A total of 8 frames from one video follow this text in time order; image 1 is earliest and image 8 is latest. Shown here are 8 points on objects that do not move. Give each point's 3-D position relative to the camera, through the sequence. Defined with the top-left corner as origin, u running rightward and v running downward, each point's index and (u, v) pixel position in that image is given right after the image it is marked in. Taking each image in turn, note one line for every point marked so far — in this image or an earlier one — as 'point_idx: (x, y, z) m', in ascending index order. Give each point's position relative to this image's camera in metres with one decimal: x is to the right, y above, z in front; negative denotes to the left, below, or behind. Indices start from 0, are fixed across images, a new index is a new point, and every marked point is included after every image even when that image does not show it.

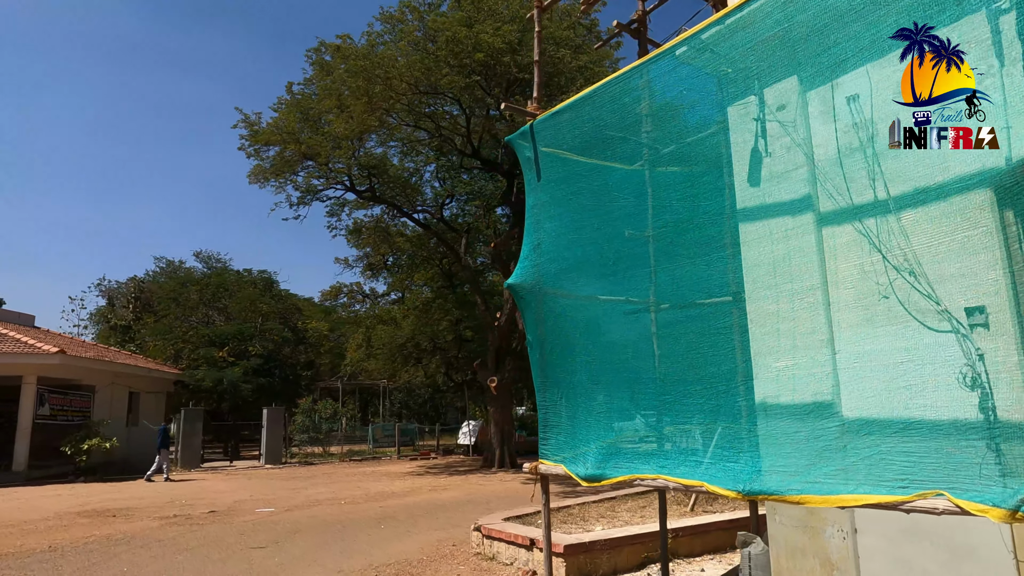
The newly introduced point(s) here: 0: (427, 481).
0: (-1.9, -4.4, +15.3) m
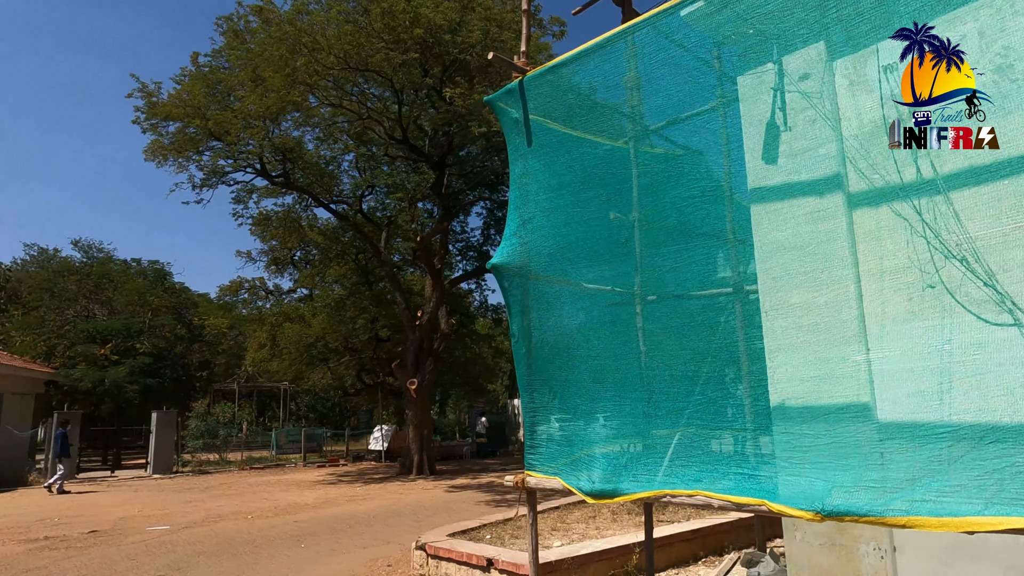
0: (-3.5, -4.2, +14.1) m
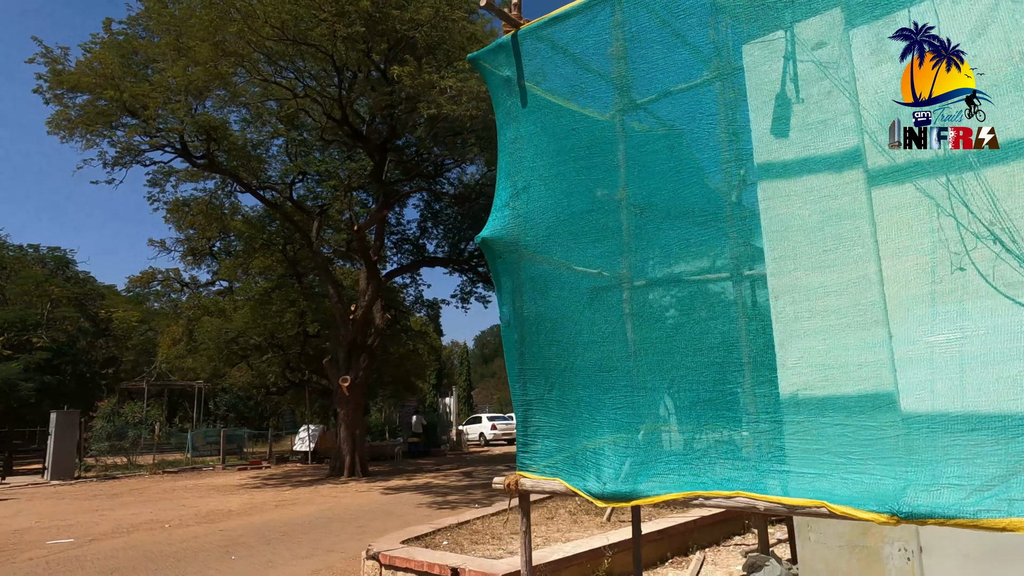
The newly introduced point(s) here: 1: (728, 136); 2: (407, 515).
0: (-4.7, -4.0, +13.2) m
1: (+1.3, +1.0, +4.2) m
2: (-1.5, -3.3, +9.9) m
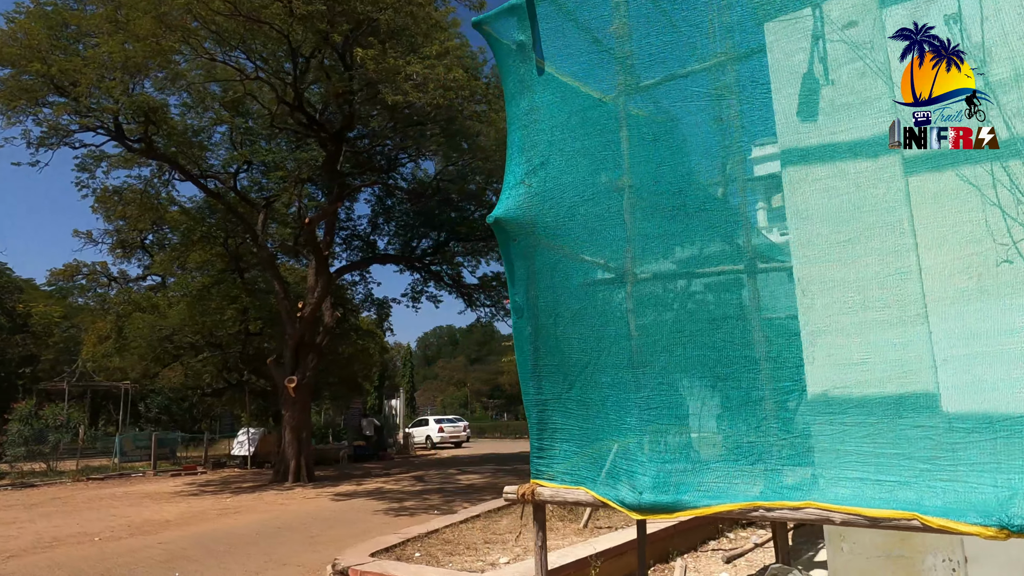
0: (-5.5, -3.9, +12.3) m
1: (+1.4, +1.0, +4.0) m
2: (-2.1, -3.2, +9.4) m
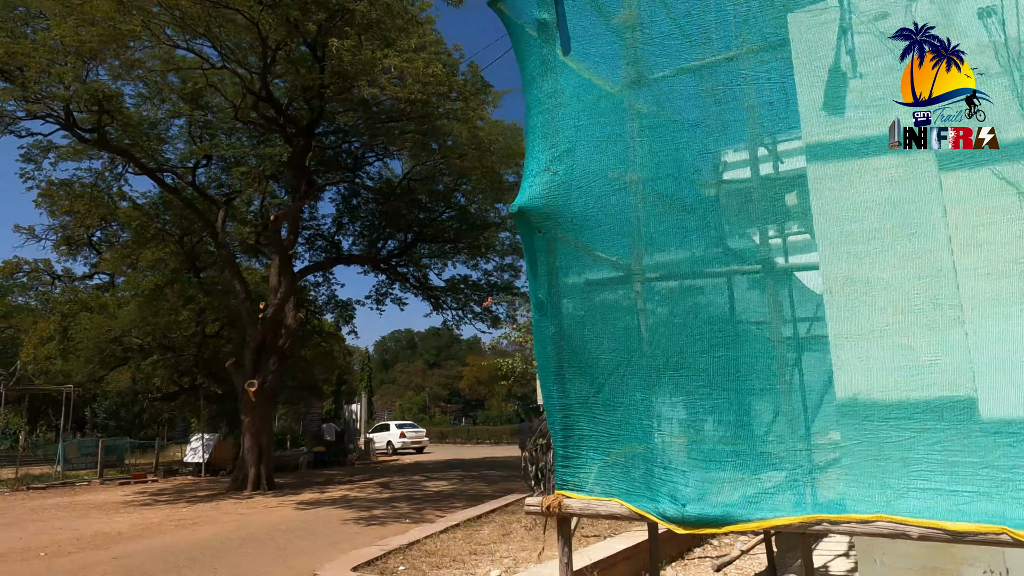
0: (-6.0, -3.9, +11.7) m
1: (+1.4, +1.0, +3.8) m
2: (-2.4, -3.2, +8.9) m
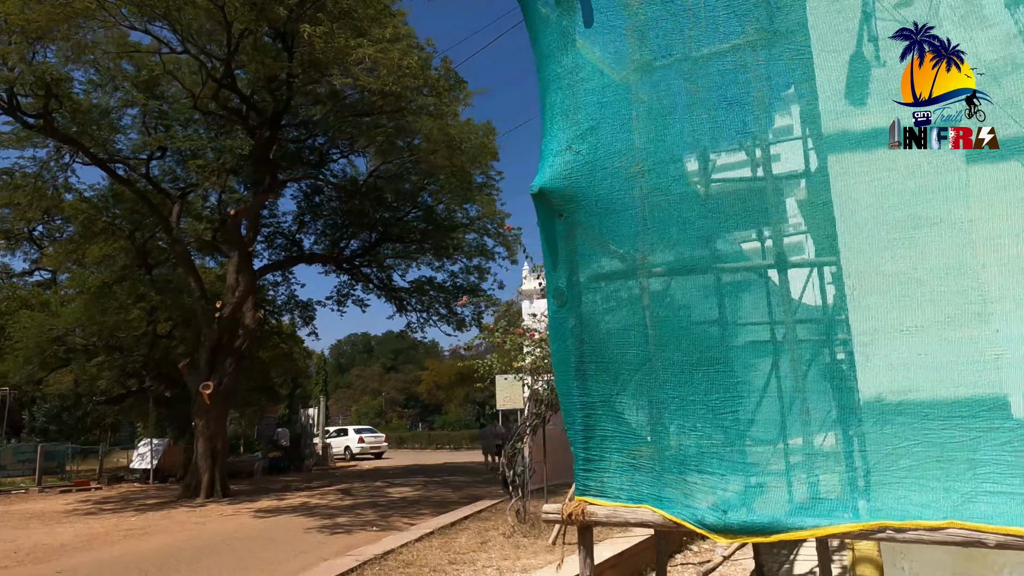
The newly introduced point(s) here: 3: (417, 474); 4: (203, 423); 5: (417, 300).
0: (-6.6, -3.8, +11.0) m
1: (+1.5, +1.0, +3.7) m
2: (-2.7, -3.2, +8.5) m
3: (-2.6, -5.1, +18.6) m
4: (-6.6, -2.9, +14.4) m
5: (-2.7, -0.3, +18.8) m
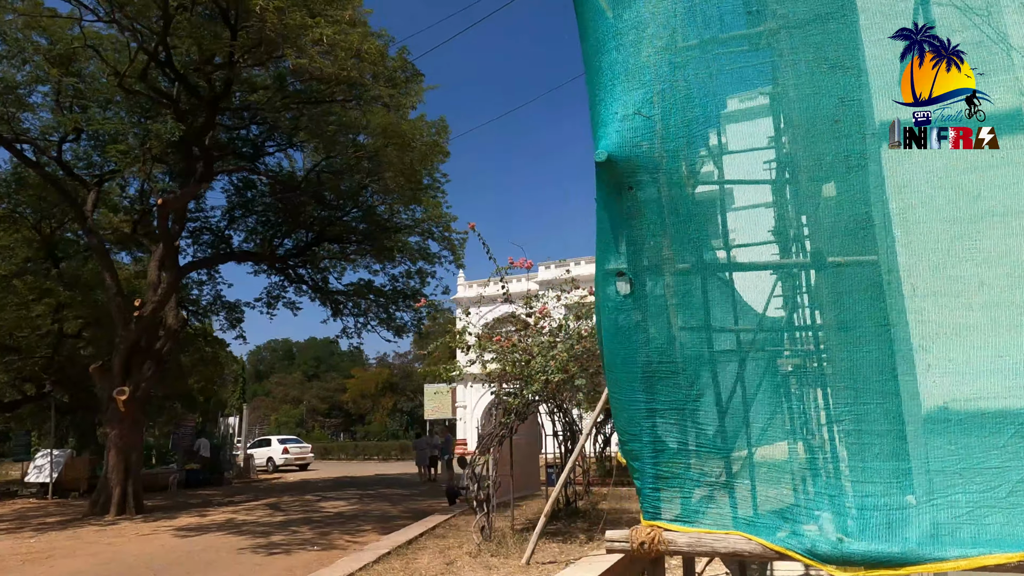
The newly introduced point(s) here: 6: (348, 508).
0: (-7.3, -3.7, +9.7) m
1: (+1.6, +1.0, +3.4) m
2: (-3.2, -3.1, +7.7) m
3: (-4.3, -5.2, +17.7) m
4: (-7.7, -2.8, +13.1) m
5: (-4.2, -0.4, +18.0) m
6: (-3.2, -4.2, +13.0) m
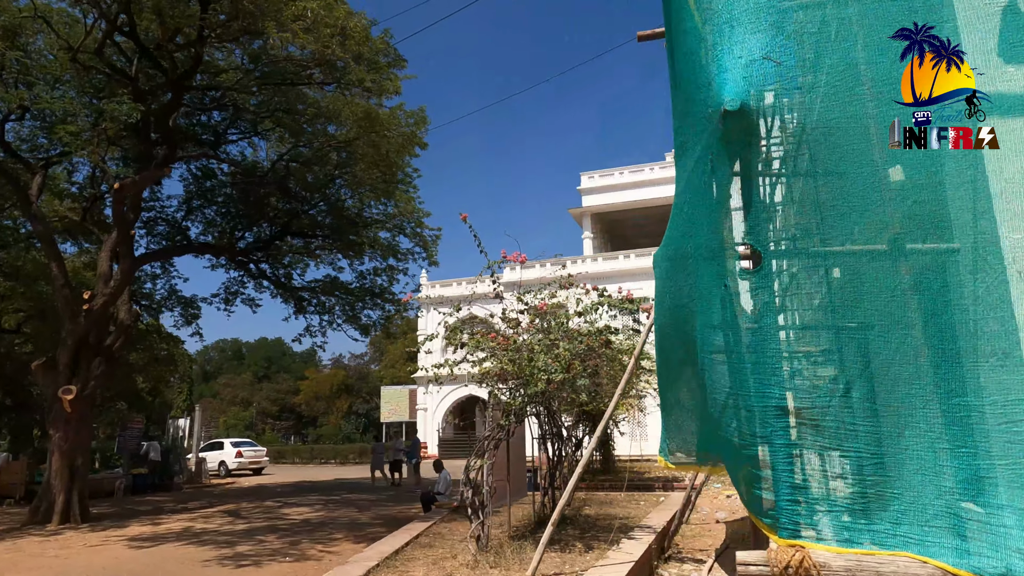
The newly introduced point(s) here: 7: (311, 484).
0: (-7.5, -3.5, +8.8) m
1: (+1.9, +1.1, +3.1) m
2: (-3.3, -3.0, +7.0) m
3: (-5.1, -5.1, +16.9) m
4: (-8.1, -2.6, +12.2) m
5: (-4.9, -0.3, +17.2) m
6: (-3.6, -4.1, +12.3) m
7: (-5.9, -5.7, +19.7) m
